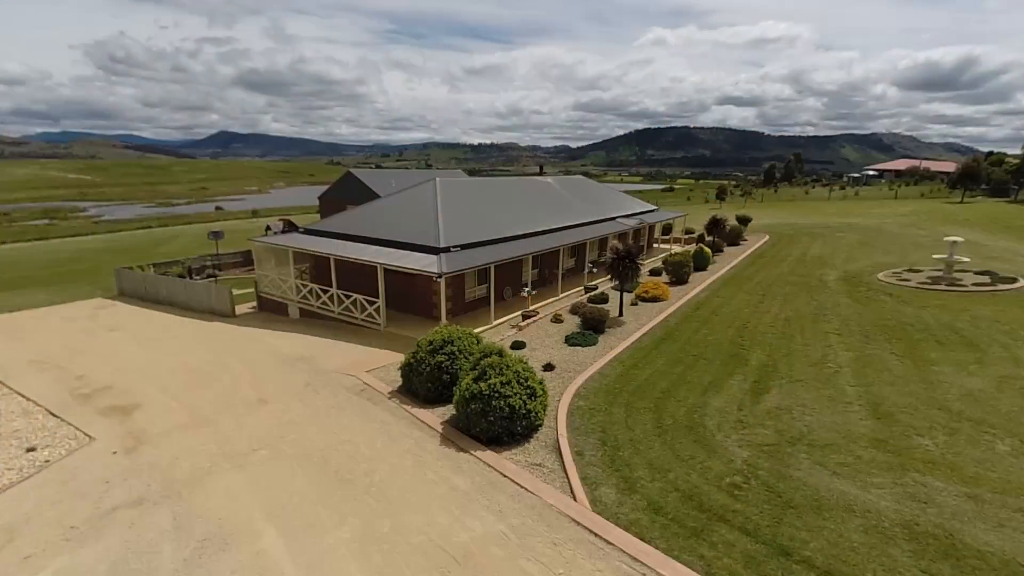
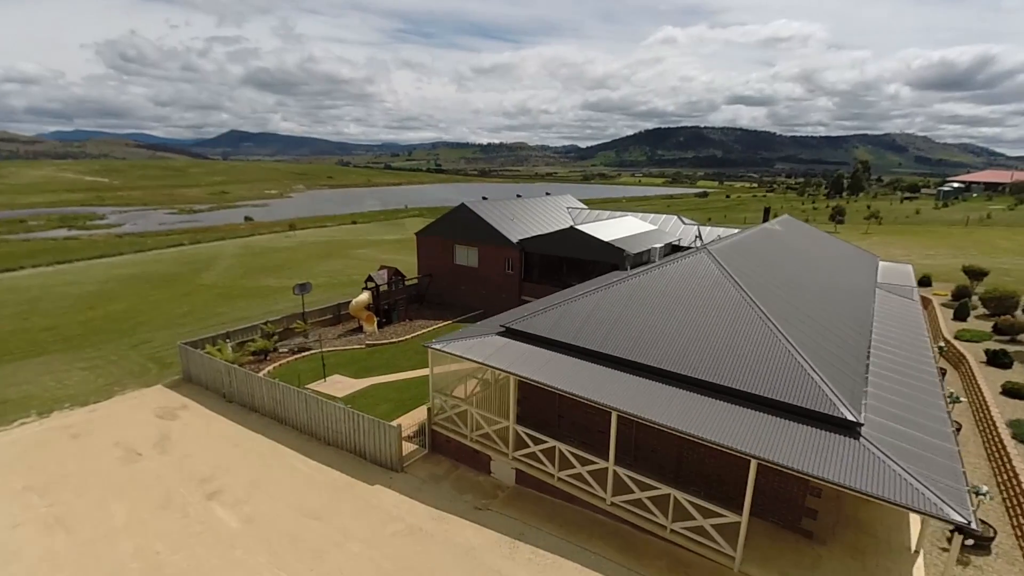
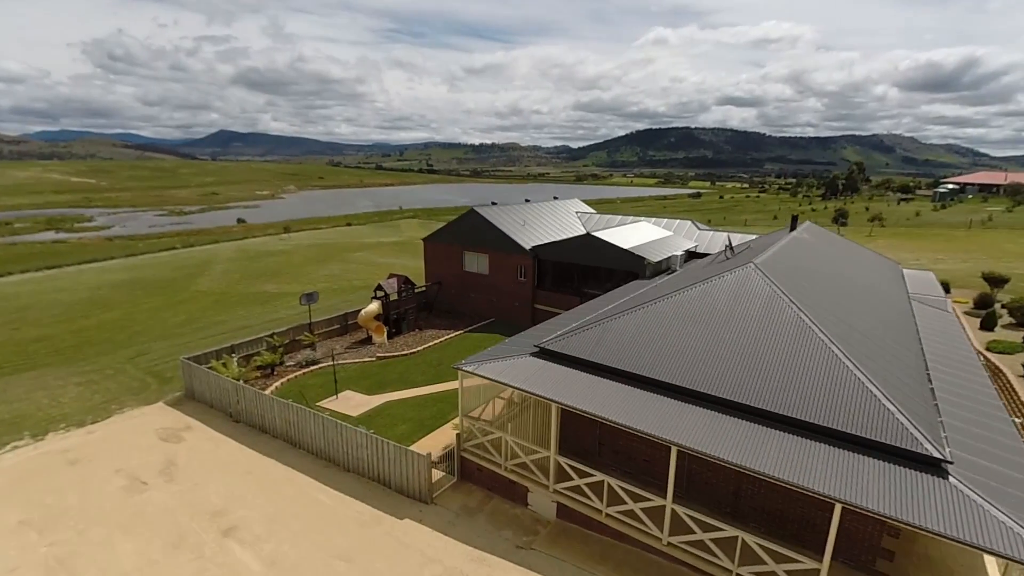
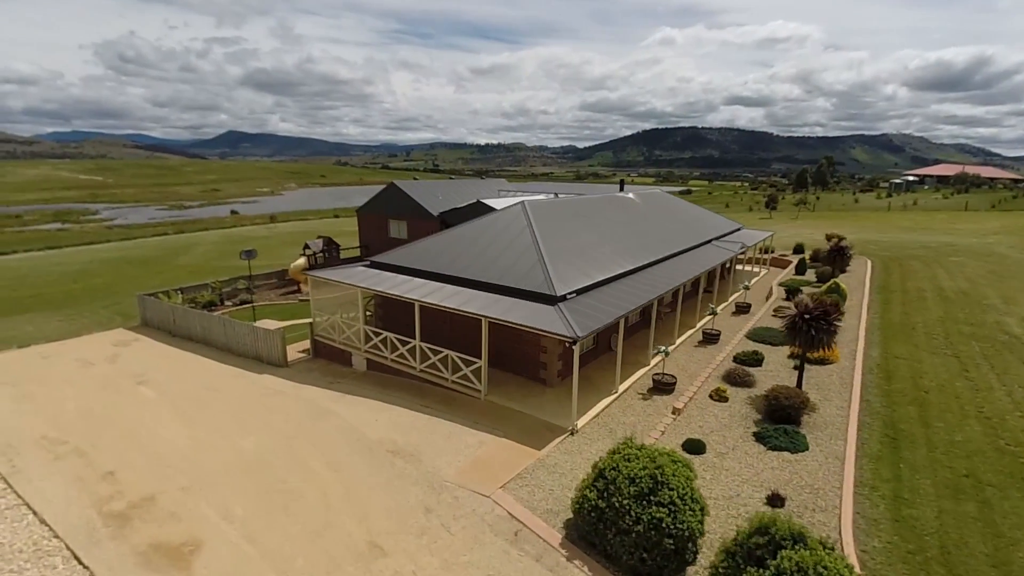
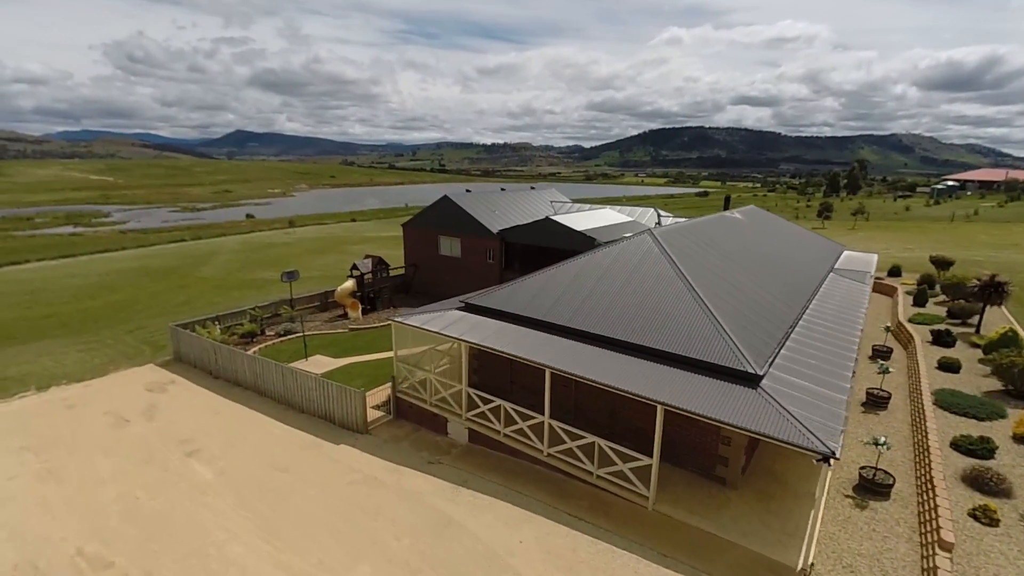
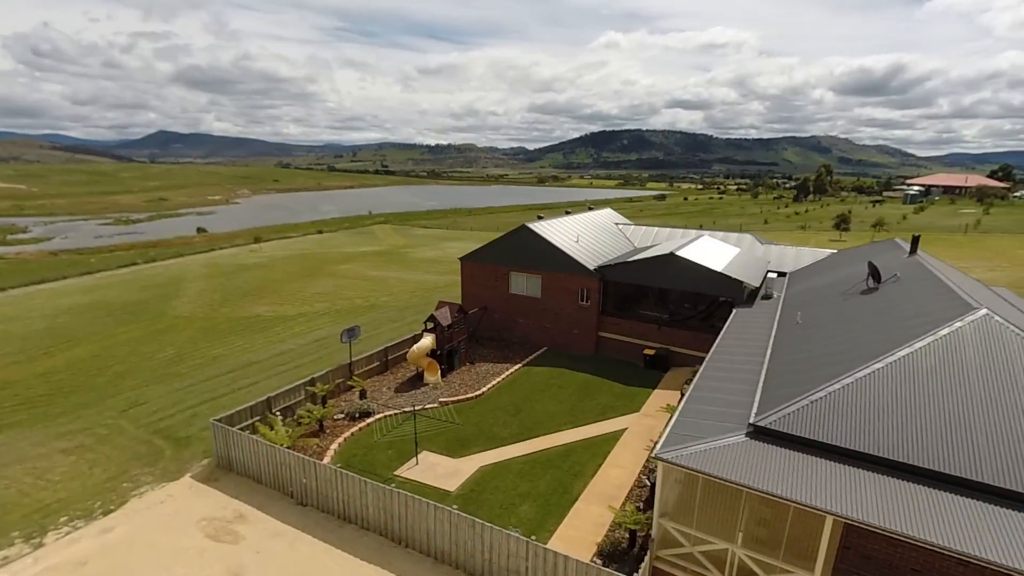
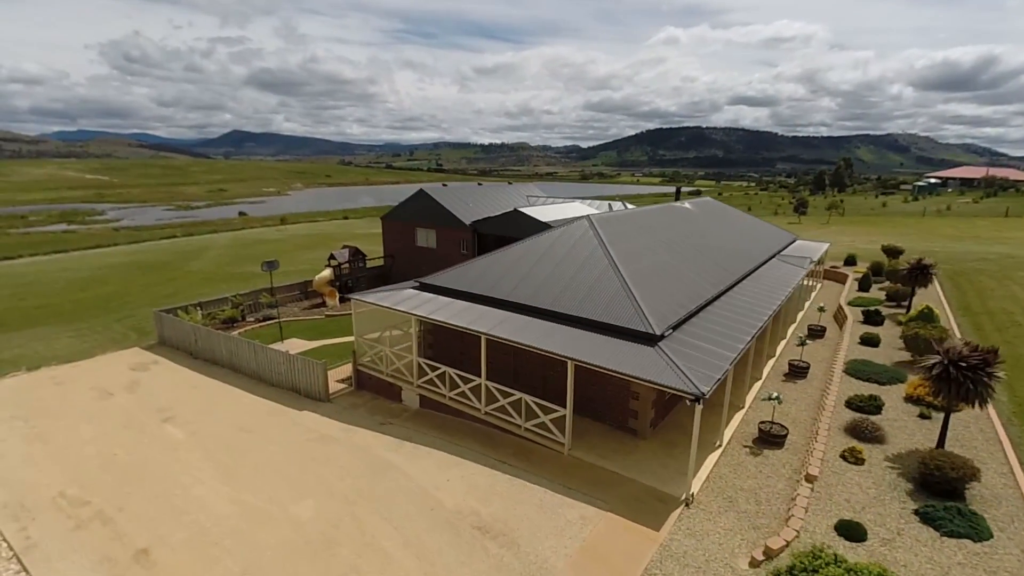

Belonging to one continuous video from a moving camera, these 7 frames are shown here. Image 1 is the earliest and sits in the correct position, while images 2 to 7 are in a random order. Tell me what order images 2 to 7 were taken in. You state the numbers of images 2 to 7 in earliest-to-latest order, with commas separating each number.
4, 7, 5, 2, 3, 6
